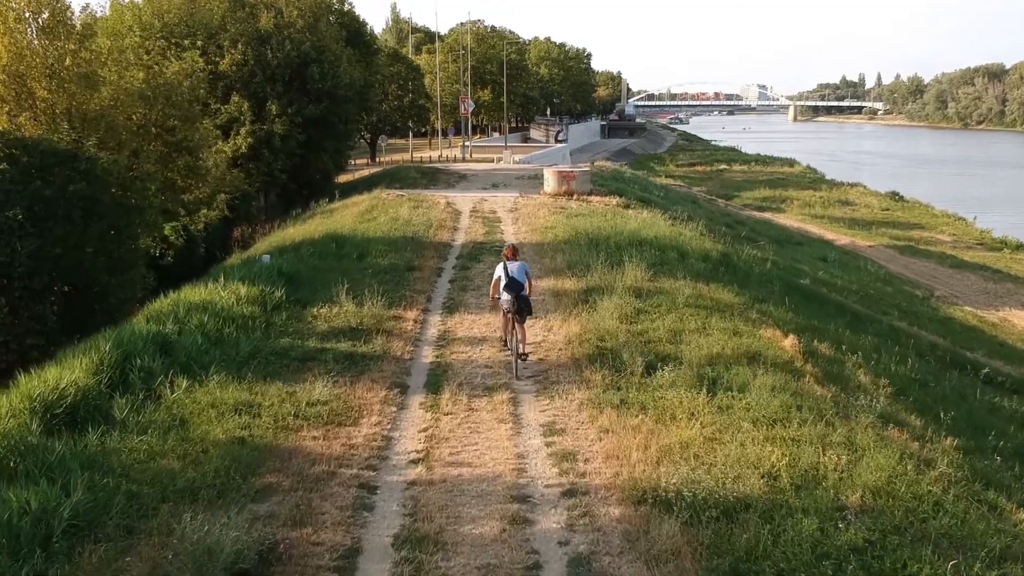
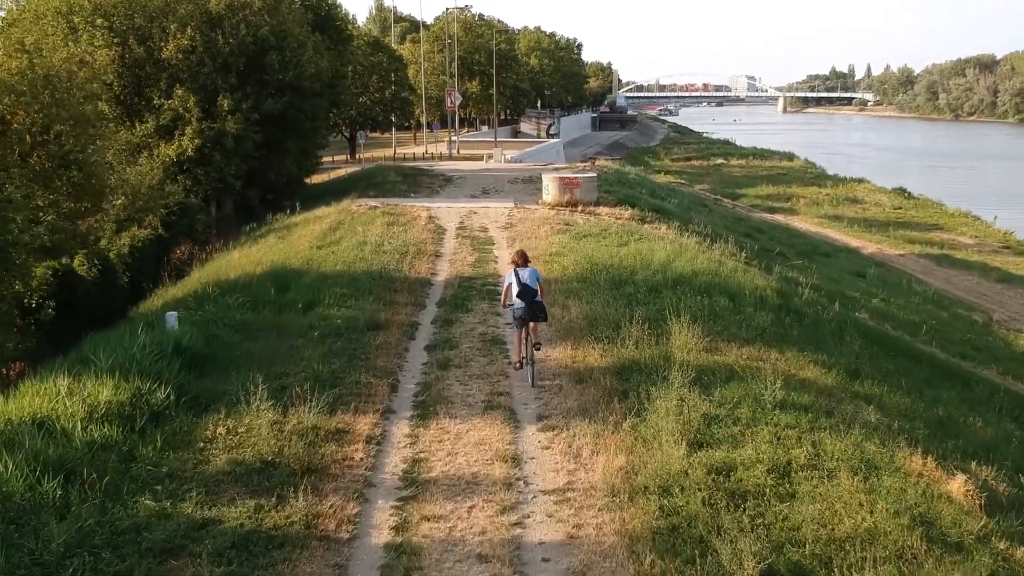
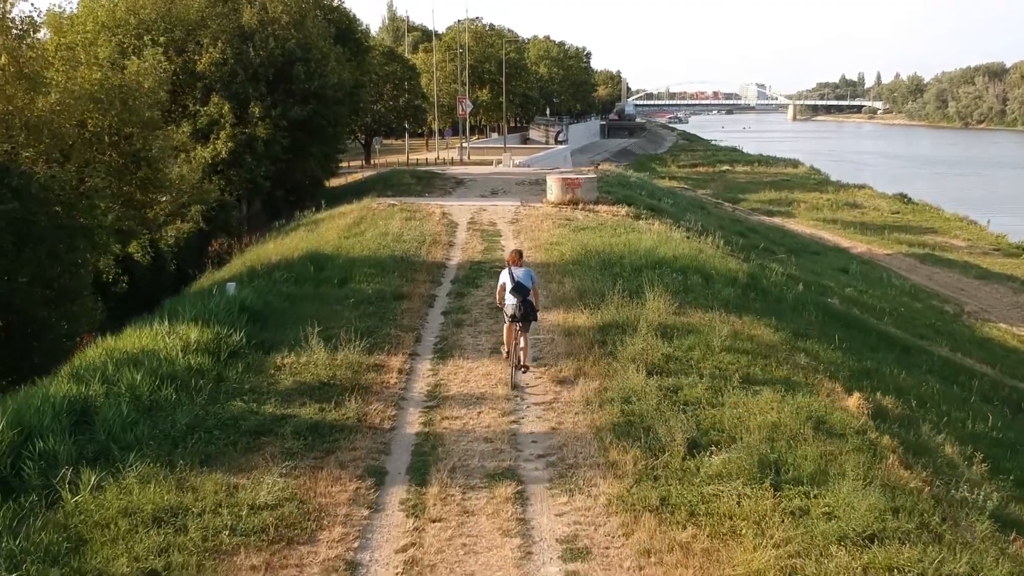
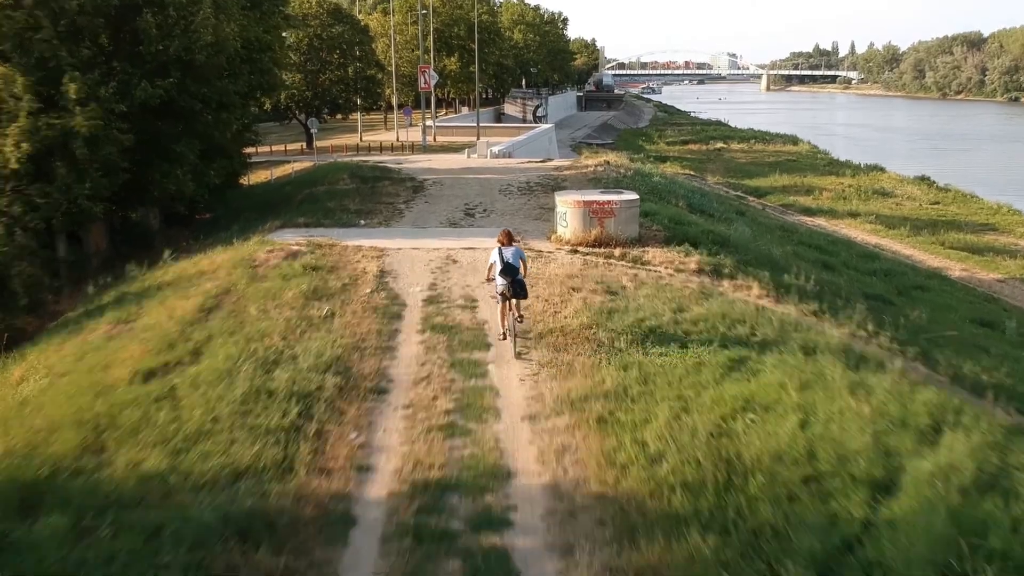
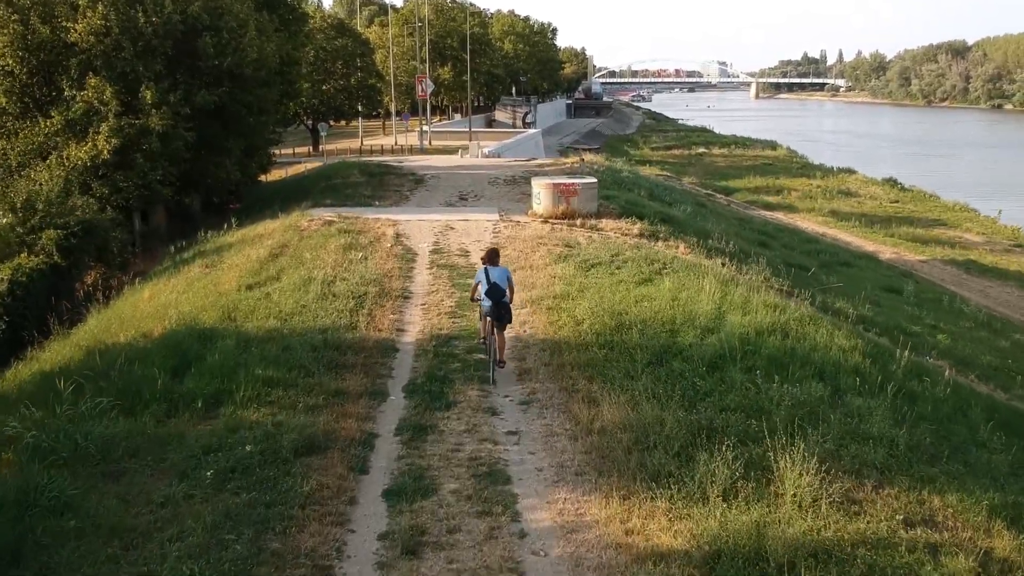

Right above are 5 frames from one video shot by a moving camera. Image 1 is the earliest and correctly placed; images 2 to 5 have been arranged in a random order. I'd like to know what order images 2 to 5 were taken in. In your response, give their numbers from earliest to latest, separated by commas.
3, 2, 5, 4
